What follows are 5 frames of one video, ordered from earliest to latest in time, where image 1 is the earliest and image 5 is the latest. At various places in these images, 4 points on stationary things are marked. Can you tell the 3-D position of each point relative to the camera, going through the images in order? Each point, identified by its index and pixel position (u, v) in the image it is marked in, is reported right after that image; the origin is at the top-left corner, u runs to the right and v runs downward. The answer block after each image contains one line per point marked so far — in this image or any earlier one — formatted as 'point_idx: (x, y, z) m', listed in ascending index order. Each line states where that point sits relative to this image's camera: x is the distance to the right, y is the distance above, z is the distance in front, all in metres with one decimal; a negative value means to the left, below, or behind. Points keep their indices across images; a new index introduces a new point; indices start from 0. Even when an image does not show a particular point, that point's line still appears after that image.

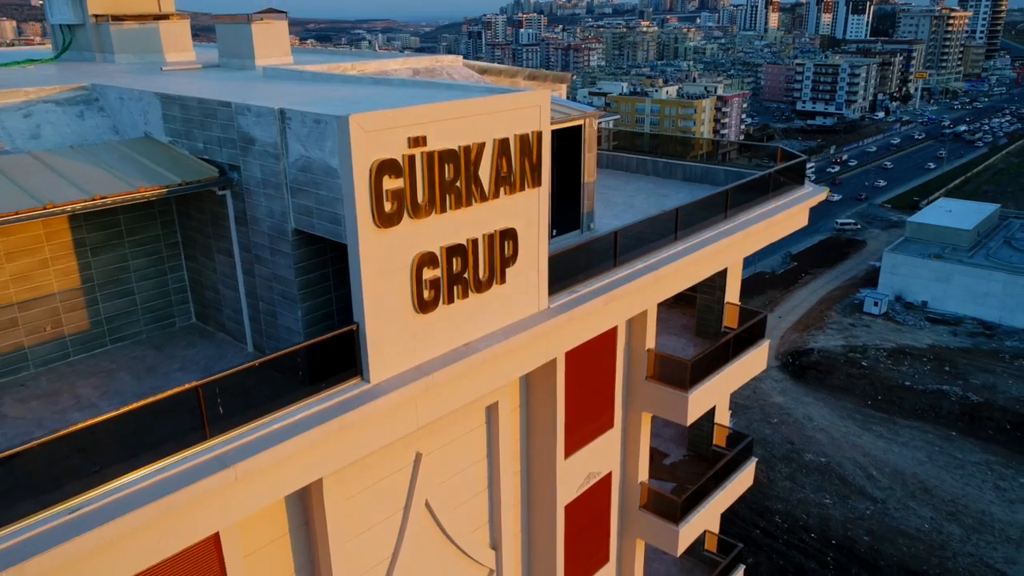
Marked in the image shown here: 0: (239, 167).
0: (-1.9, +0.8, +5.5) m
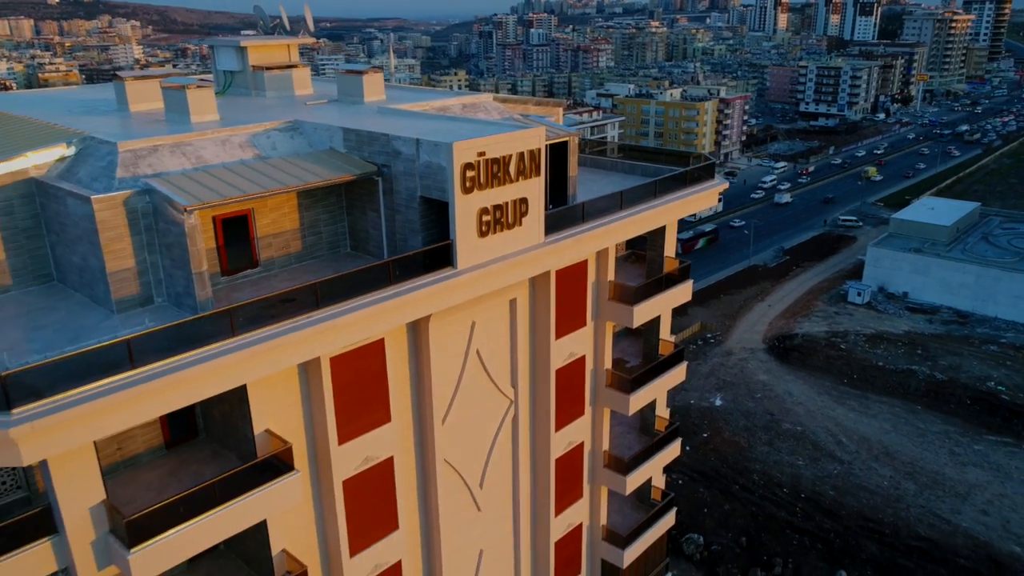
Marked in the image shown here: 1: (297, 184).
0: (-1.7, +1.7, +10.6) m
1: (-2.8, +1.4, +10.2) m
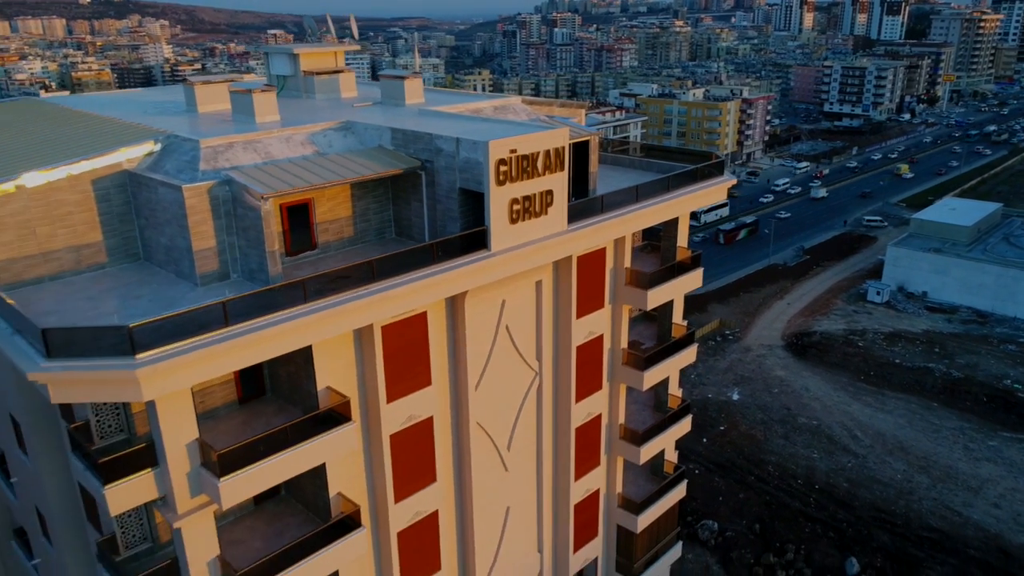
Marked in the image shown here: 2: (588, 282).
0: (-1.3, +2.0, +12.1) m
1: (-2.4, +1.7, +11.7) m
2: (+1.4, +0.1, +14.1) m
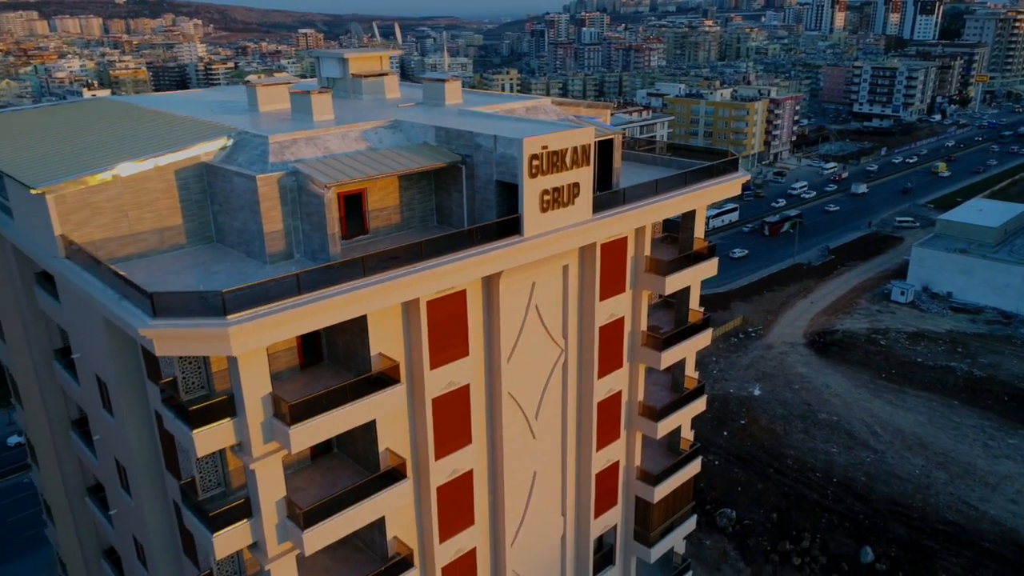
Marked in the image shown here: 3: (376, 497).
0: (-0.7, +2.3, +13.5) m
1: (-1.9, +2.0, +13.2) m
2: (+2.0, +0.4, +15.5) m
3: (-2.2, -3.3, +12.4) m
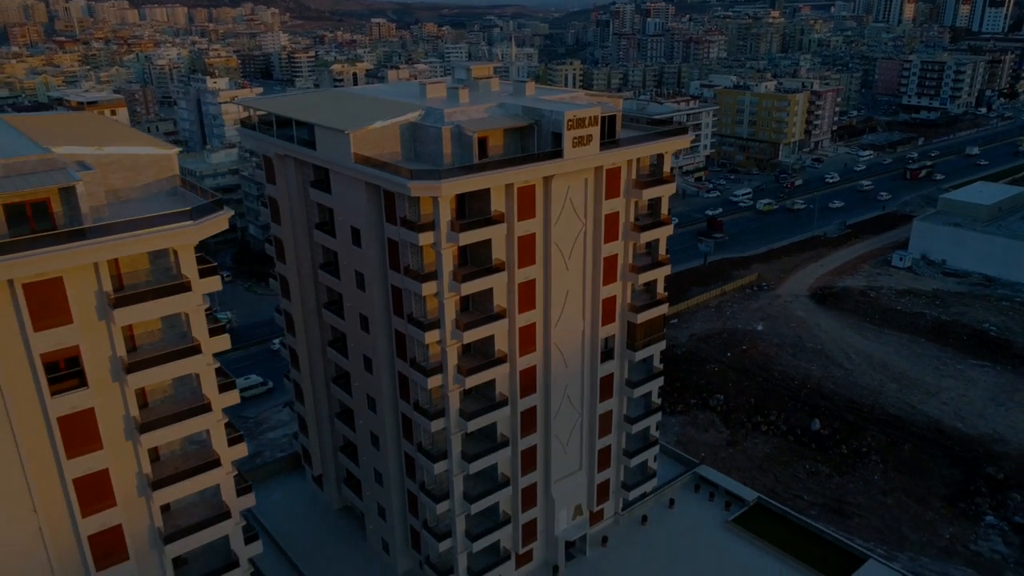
0: (+1.0, +5.9, +27.5) m
1: (-0.2, +5.7, +27.2) m
2: (+3.7, +4.0, +29.3) m
3: (-0.7, +0.3, +26.6) m
